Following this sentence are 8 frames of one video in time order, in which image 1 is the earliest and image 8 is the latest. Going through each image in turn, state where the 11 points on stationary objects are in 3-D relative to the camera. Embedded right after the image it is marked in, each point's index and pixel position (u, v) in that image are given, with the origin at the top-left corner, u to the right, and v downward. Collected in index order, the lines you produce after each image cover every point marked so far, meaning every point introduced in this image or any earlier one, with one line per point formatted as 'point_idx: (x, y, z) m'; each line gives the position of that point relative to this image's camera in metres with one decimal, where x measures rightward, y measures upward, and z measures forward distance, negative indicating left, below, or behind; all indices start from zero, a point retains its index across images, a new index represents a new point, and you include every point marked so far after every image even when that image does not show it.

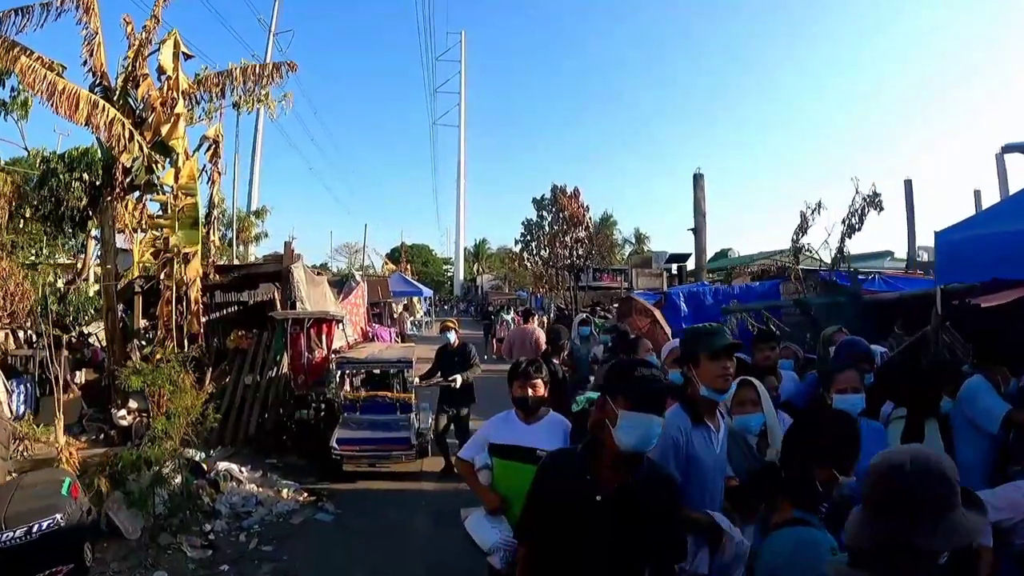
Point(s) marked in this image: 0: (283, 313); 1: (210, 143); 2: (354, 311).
0: (-2.9, -0.3, +8.9) m
1: (-4.5, +2.2, +10.6) m
2: (-3.8, -0.5, +16.7) m
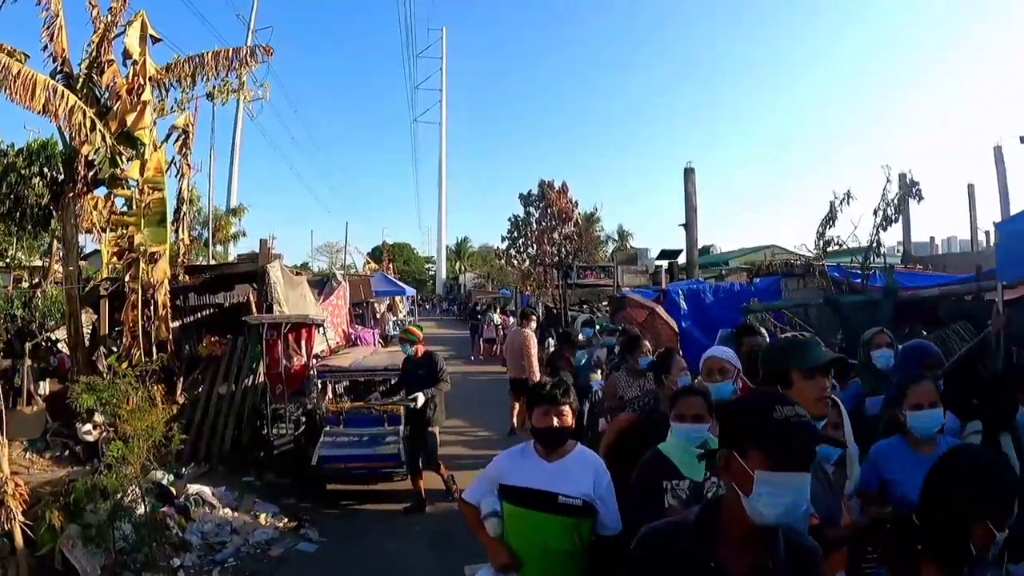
0: (-3.0, -0.4, +8.1) m
1: (-4.6, +2.2, +9.8) m
2: (-4.0, -0.6, +15.9) m
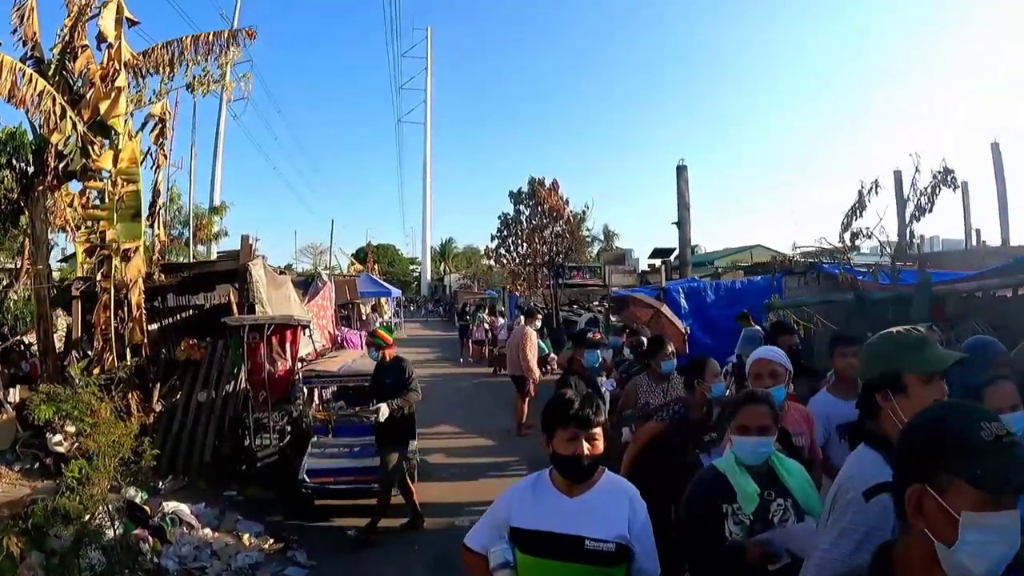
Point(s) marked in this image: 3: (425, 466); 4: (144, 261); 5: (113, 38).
0: (-3.0, -0.4, +7.6) m
1: (-4.6, +2.2, +9.2) m
2: (-4.2, -0.6, +15.3) m
3: (-1.0, -2.0, +8.1) m
4: (-4.7, +0.3, +9.0) m
5: (-4.8, +3.0, +8.6) m
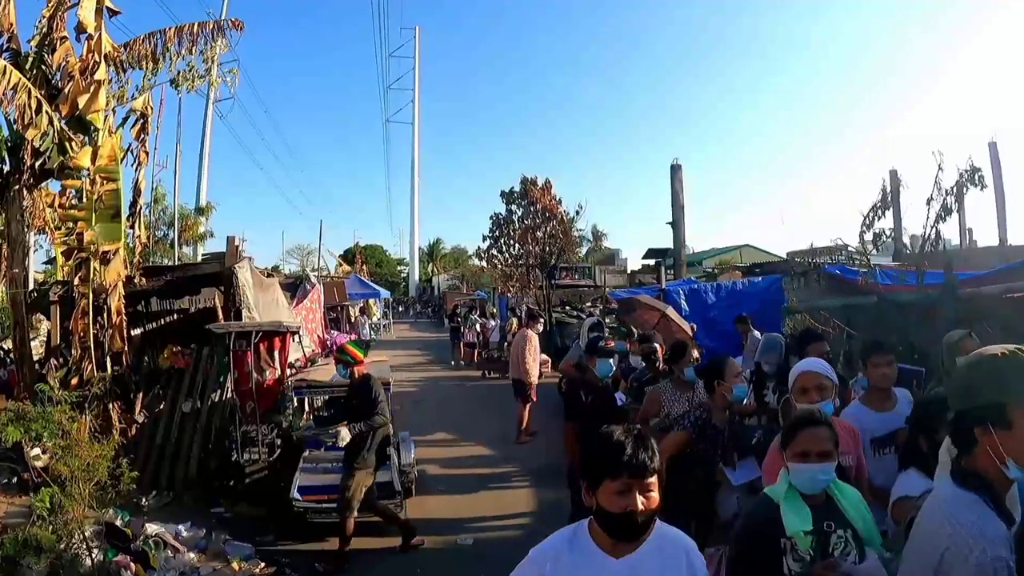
0: (-2.9, -0.4, +7.2) m
1: (-4.7, +2.1, +8.8) m
2: (-4.3, -0.6, +14.9) m
3: (-1.0, -2.1, +7.7) m
4: (-4.7, +0.3, +8.6) m
5: (-4.9, +3.0, +8.1) m
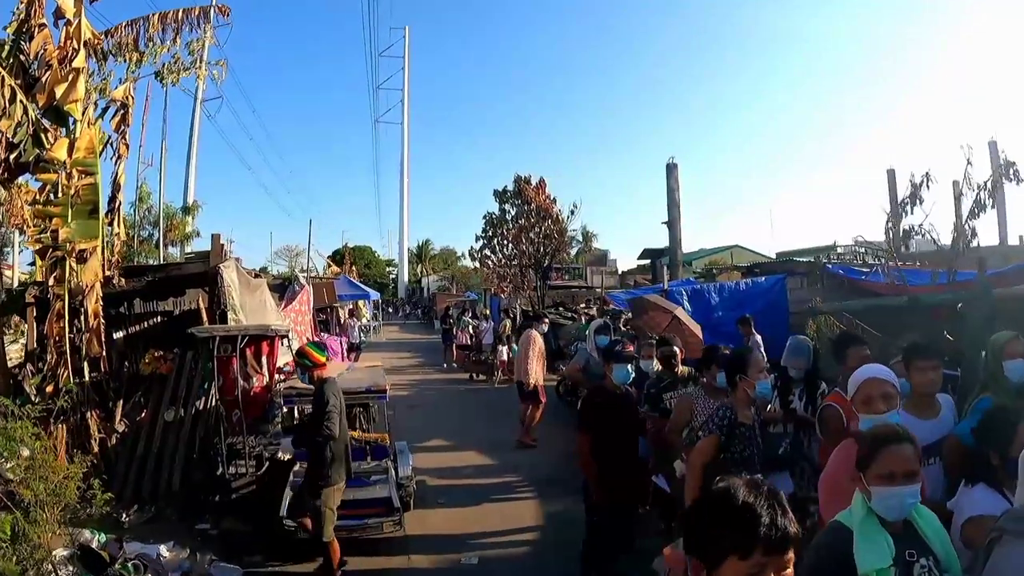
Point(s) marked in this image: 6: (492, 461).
0: (-2.9, -0.4, +6.7) m
1: (-4.7, +2.1, +8.3) m
2: (-4.4, -0.6, +14.5) m
3: (-1.0, -2.1, +7.3) m
4: (-4.7, +0.3, +8.1) m
5: (-4.8, +3.0, +7.7) m
6: (-0.2, -2.1, +8.7) m
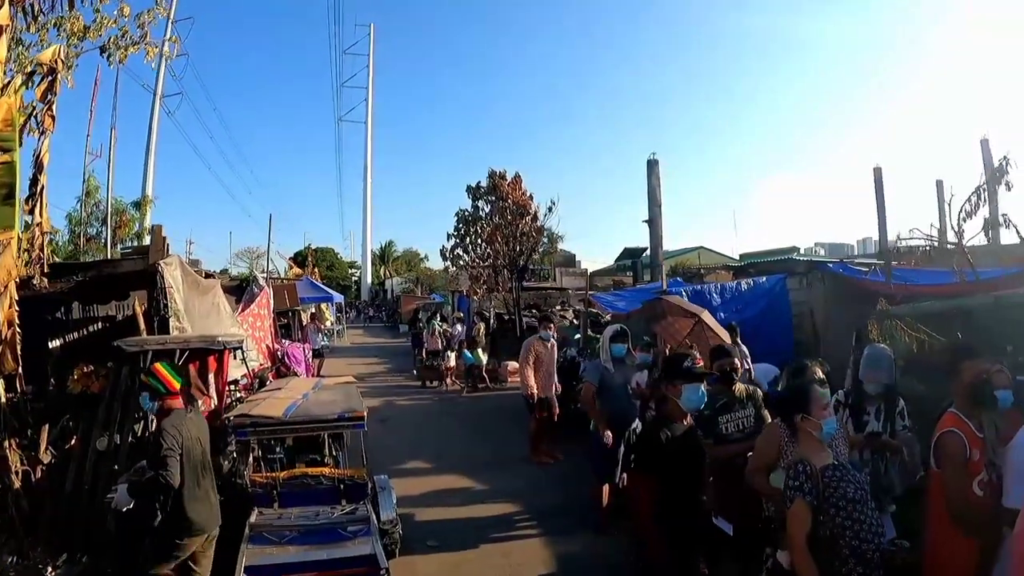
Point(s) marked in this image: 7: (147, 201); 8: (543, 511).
0: (-2.9, -0.4, +5.5) m
1: (-4.7, +2.1, +7.0) m
2: (-4.7, -0.7, +13.2) m
3: (-1.0, -2.1, +6.2) m
4: (-4.7, +0.3, +6.8) m
5: (-4.9, +2.9, +6.4) m
6: (-0.3, -2.1, +7.6) m
7: (-9.9, +2.3, +19.1) m
8: (+0.3, -2.1, +6.6) m
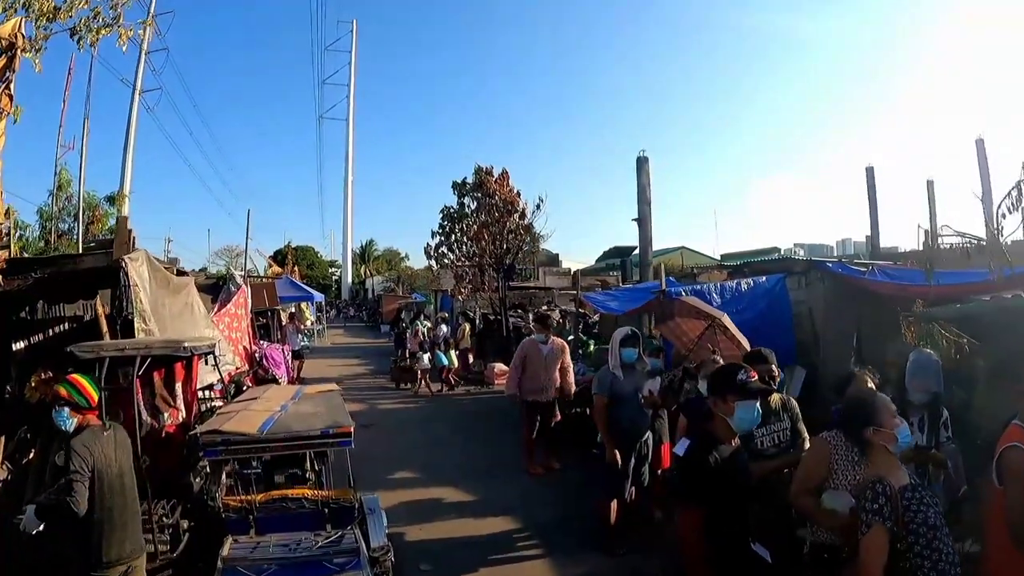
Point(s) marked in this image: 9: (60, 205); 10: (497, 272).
0: (-2.9, -0.4, +5.0) m
1: (-4.7, +2.1, +6.4) m
2: (-4.9, -0.7, +12.5) m
3: (-1.0, -2.1, +5.7) m
4: (-4.8, +0.3, +6.2) m
5: (-4.9, +3.0, +5.7) m
6: (-0.4, -2.1, +7.1) m
7: (-10.3, +2.3, +18.3) m
8: (+0.3, -2.1, +6.1) m
9: (-12.1, +2.1, +18.5) m
10: (-0.4, +0.4, +19.4) m
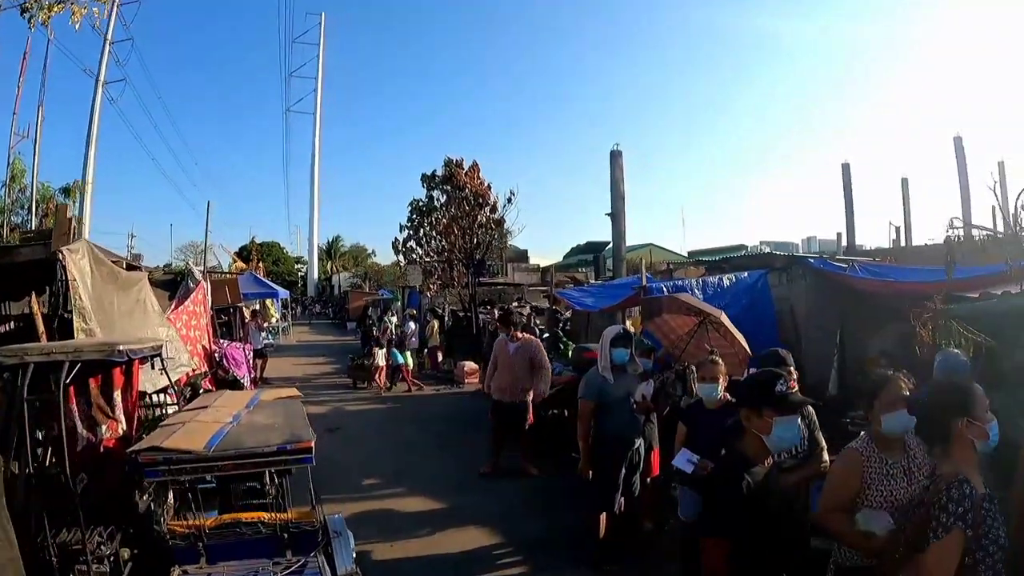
0: (-3.0, -0.4, +4.4) m
1: (-4.9, +2.2, +5.7) m
2: (-5.4, -0.6, +11.9) m
3: (-1.1, -2.1, +5.2) m
4: (-4.9, +0.3, +5.5) m
5: (-5.0, +3.0, +5.1) m
6: (-0.6, -2.1, +6.7) m
7: (-11.0, +2.4, +17.4) m
8: (+0.1, -2.0, +5.7) m
9: (-12.8, +2.3, +17.5) m
10: (-1.1, +0.5, +19.0) m
